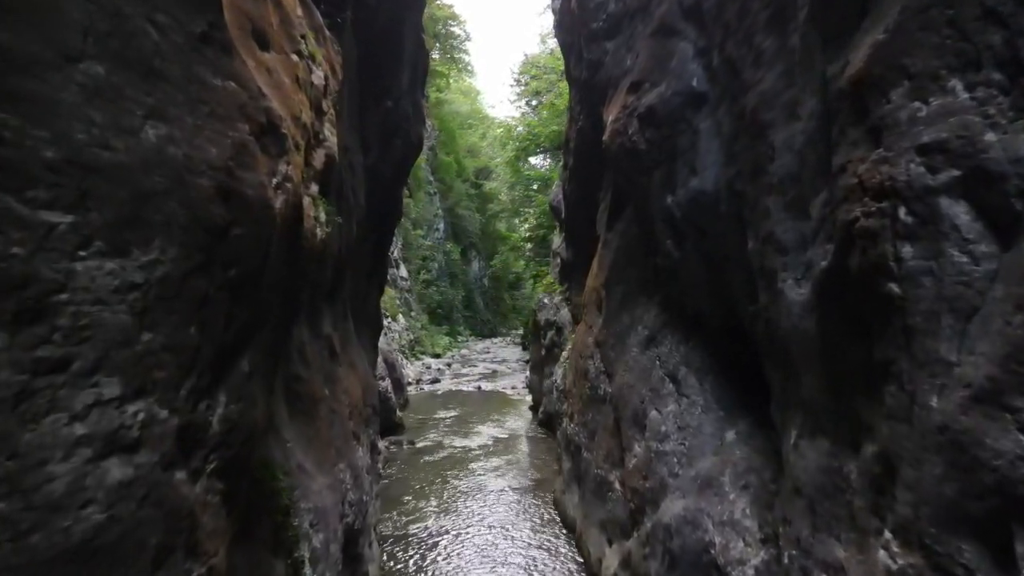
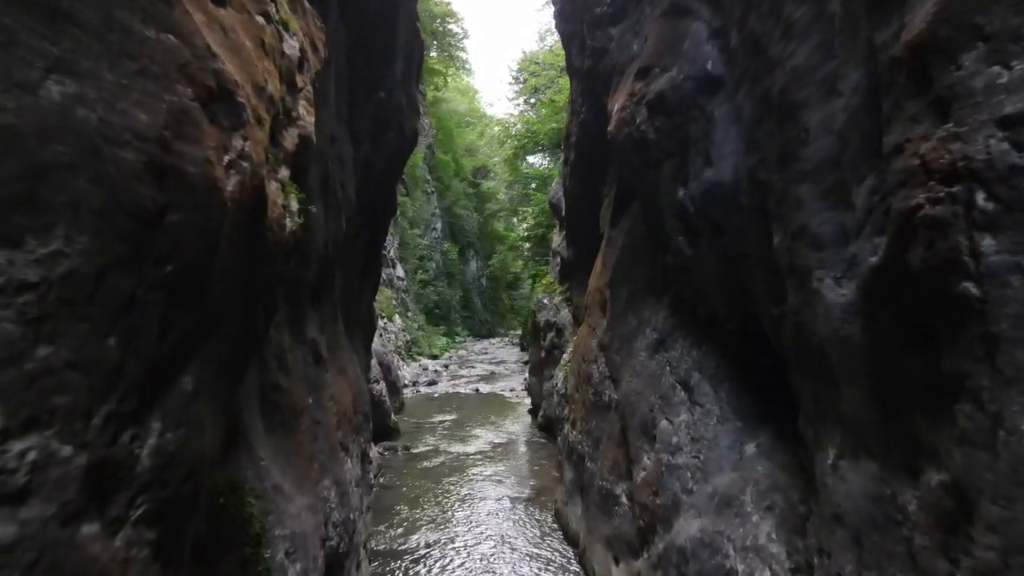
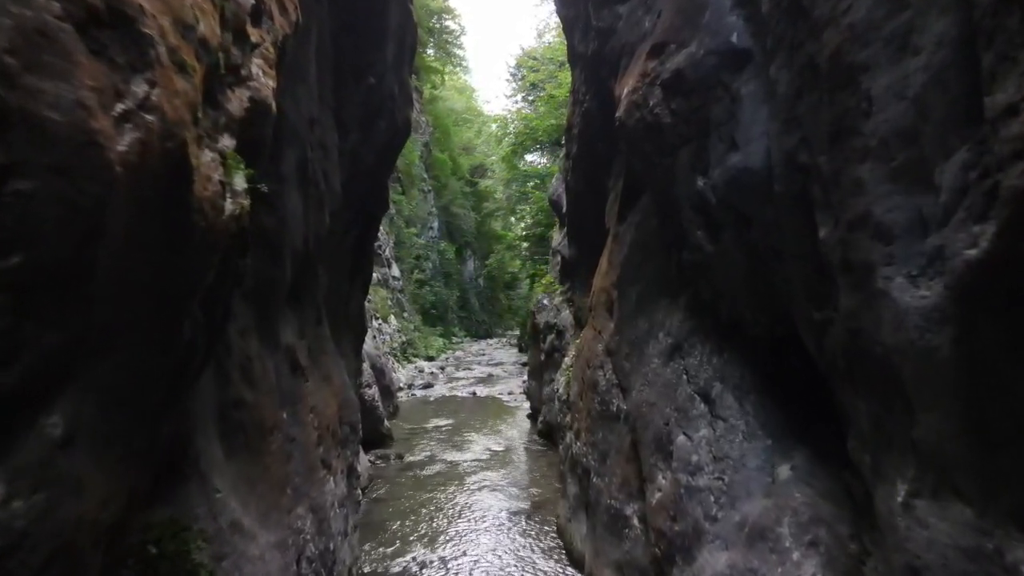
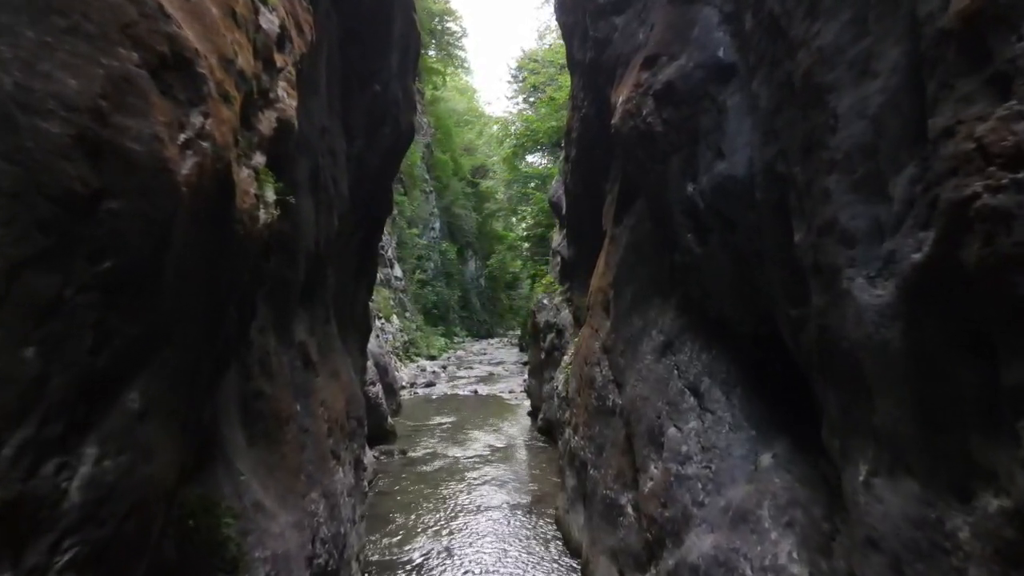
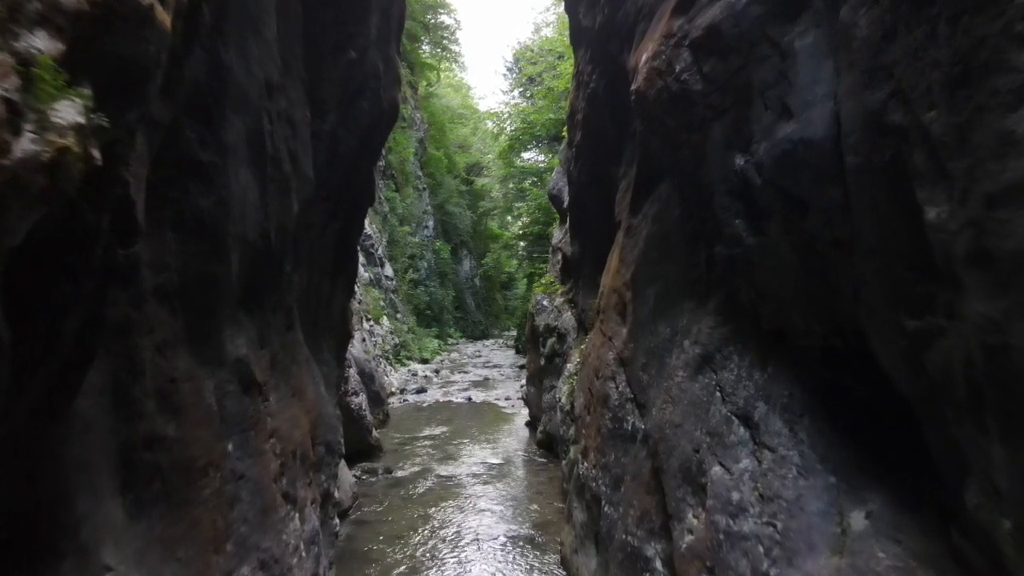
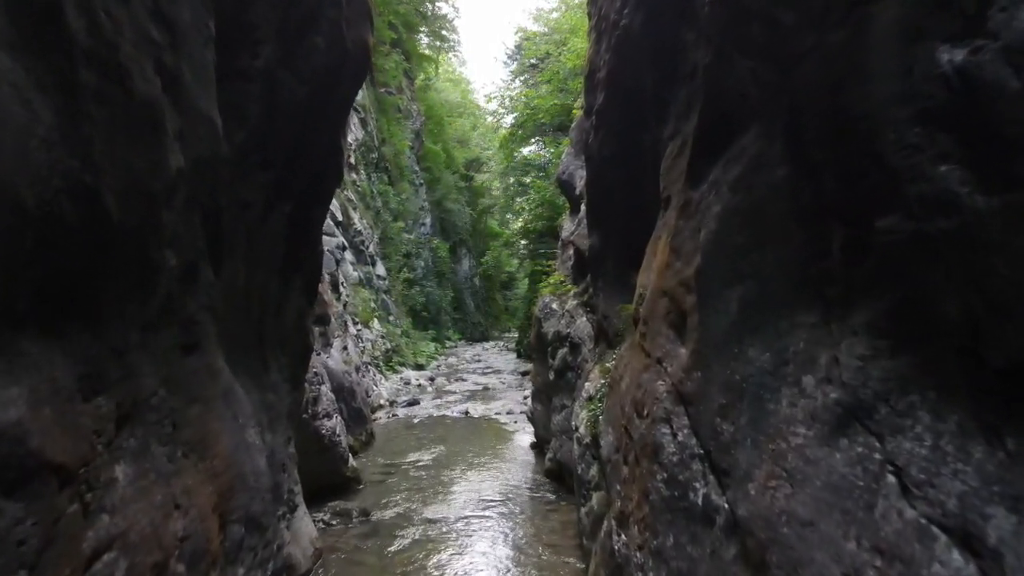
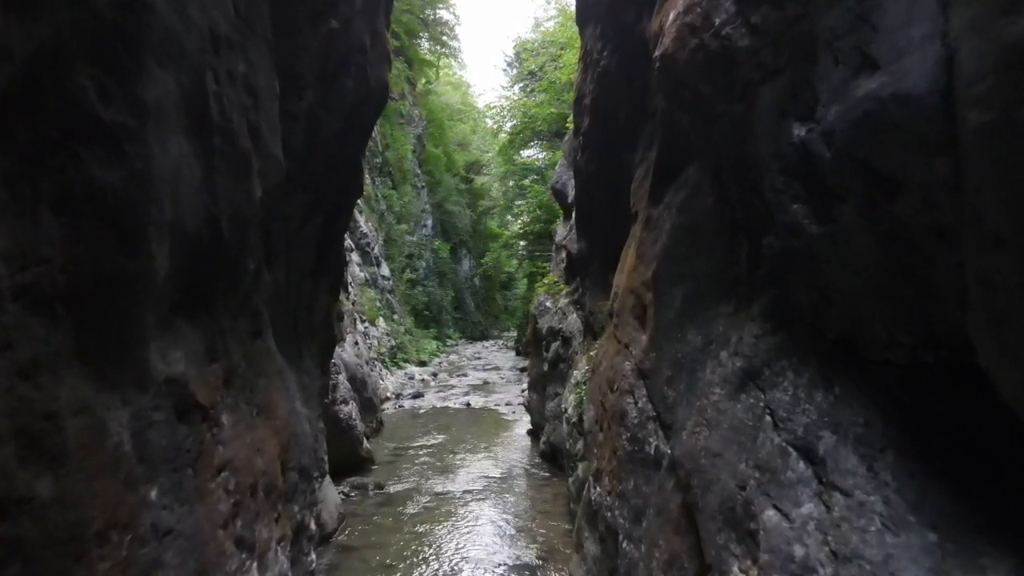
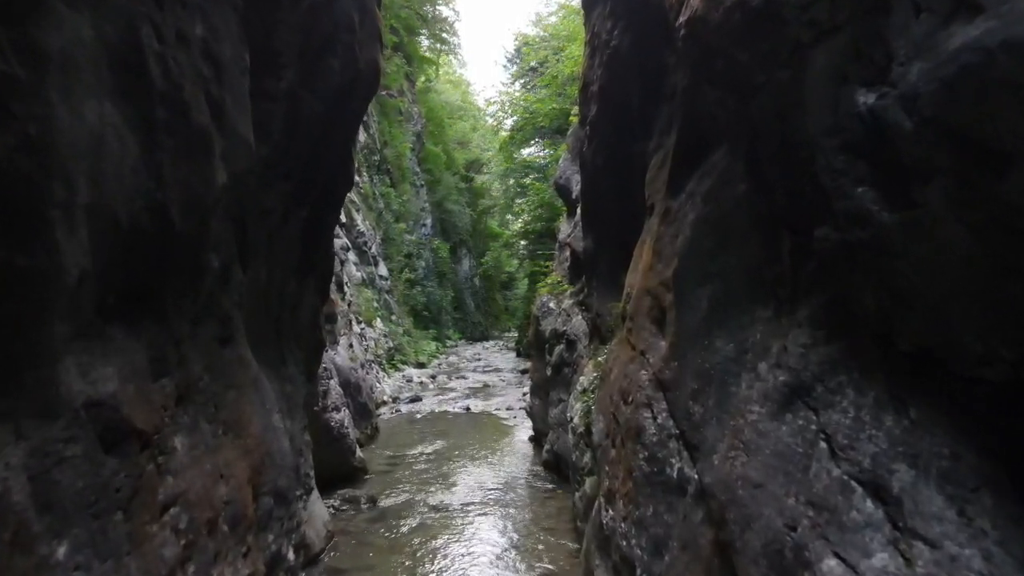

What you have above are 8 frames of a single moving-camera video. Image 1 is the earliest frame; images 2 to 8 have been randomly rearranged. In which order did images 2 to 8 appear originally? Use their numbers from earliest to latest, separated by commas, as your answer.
2, 4, 3, 5, 7, 8, 6
